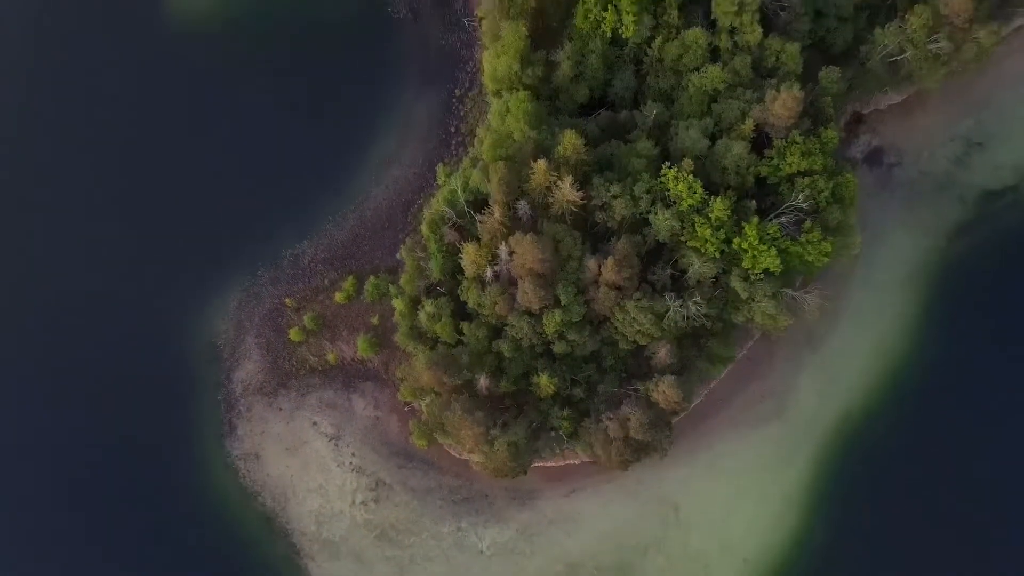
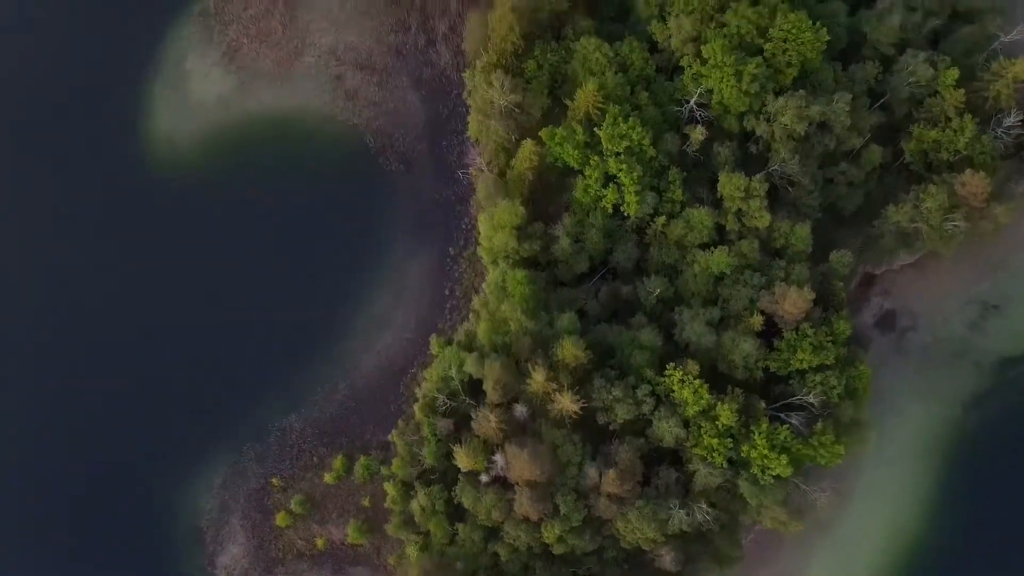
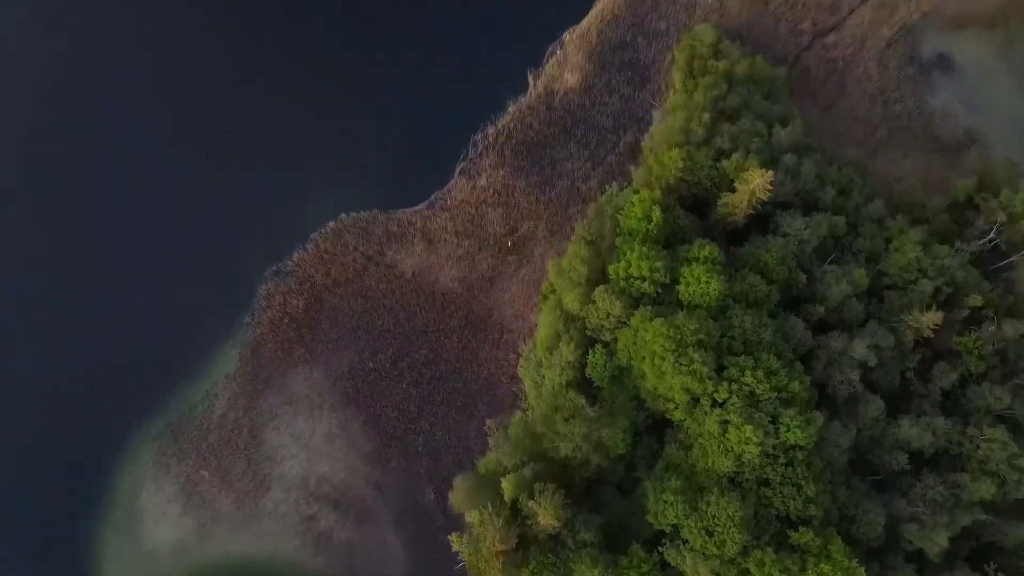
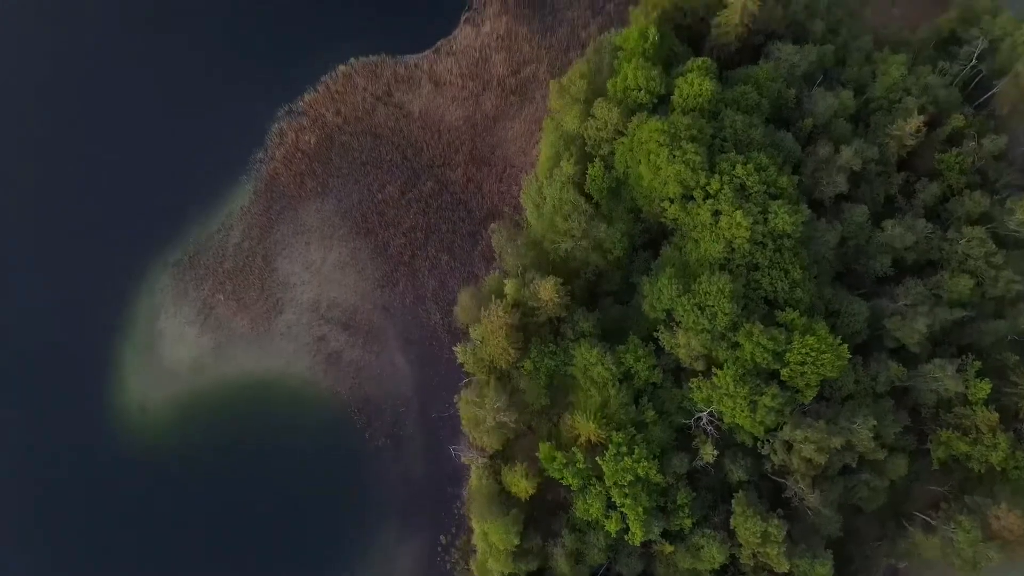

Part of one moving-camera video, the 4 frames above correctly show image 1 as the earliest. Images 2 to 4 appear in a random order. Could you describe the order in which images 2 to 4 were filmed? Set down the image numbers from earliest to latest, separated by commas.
2, 4, 3
